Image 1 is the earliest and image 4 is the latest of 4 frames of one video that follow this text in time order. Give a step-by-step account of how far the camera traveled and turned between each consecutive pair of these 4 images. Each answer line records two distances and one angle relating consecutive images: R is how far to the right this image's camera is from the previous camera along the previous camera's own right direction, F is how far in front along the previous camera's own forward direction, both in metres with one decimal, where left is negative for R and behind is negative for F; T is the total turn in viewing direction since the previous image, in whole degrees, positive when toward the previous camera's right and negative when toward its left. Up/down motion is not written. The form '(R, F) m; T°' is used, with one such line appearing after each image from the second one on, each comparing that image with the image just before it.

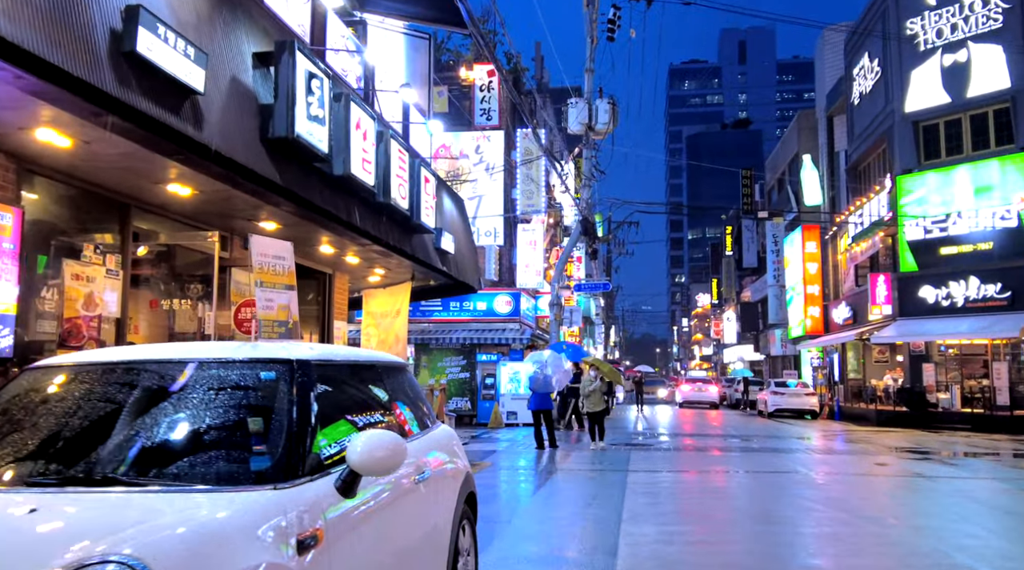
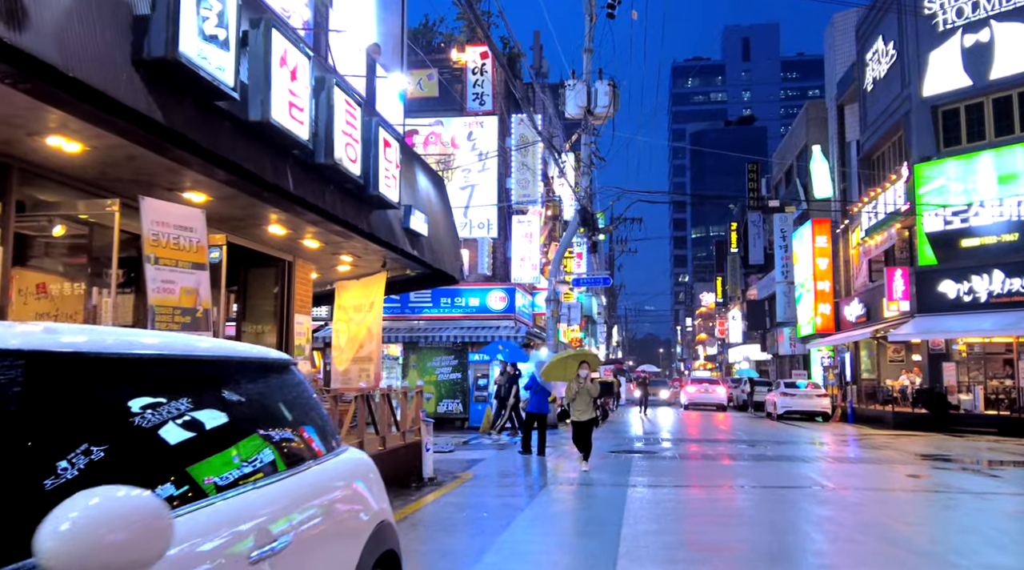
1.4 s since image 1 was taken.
(+0.2, +1.5) m; 0°
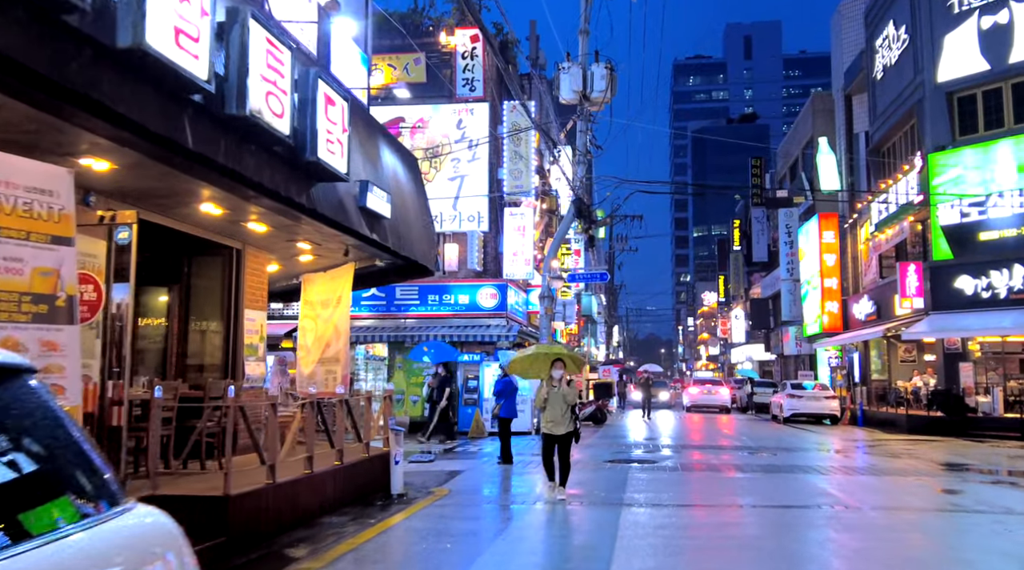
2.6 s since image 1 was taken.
(+0.2, +1.3) m; 0°
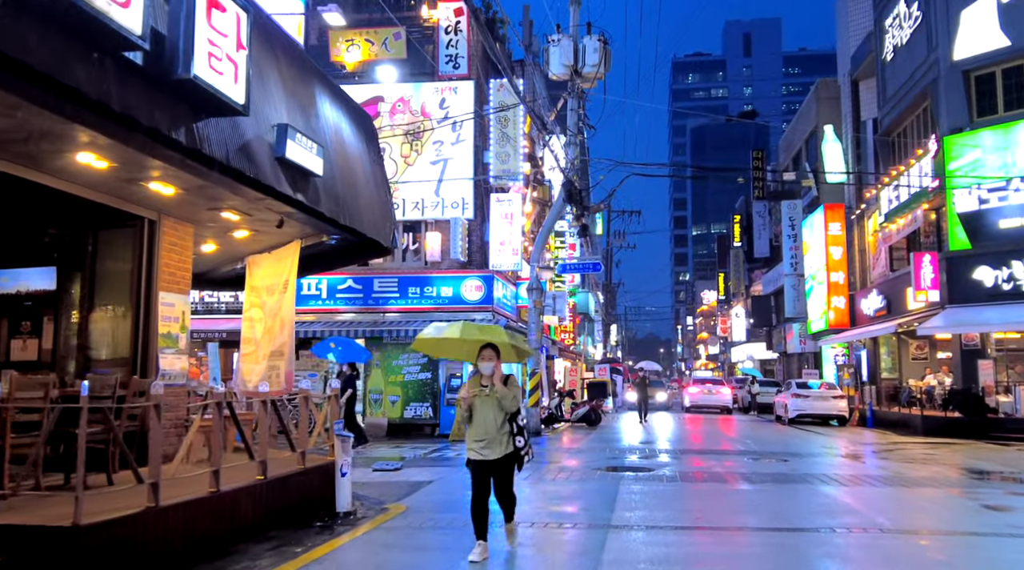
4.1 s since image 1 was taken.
(+0.3, +1.6) m; 0°
